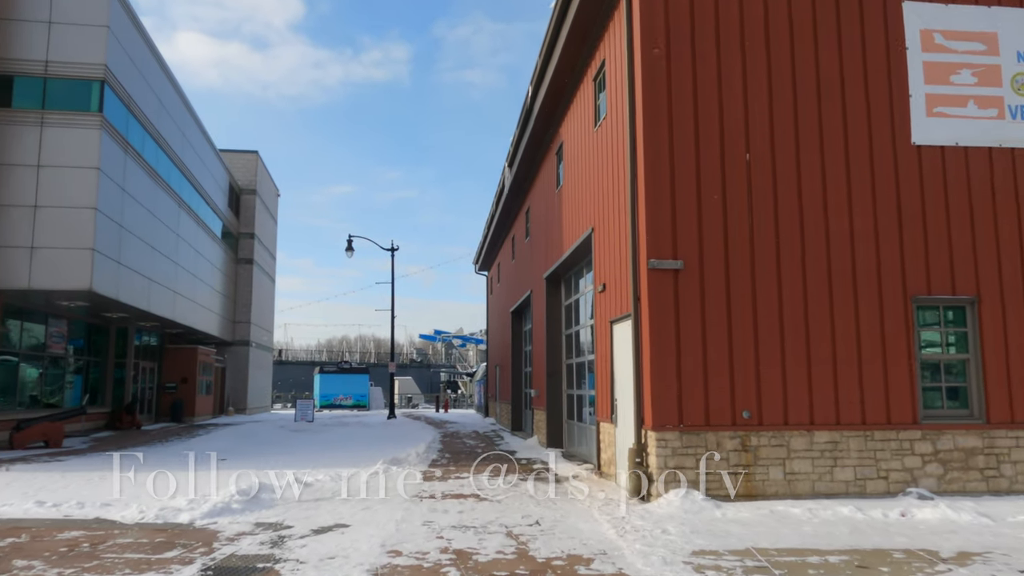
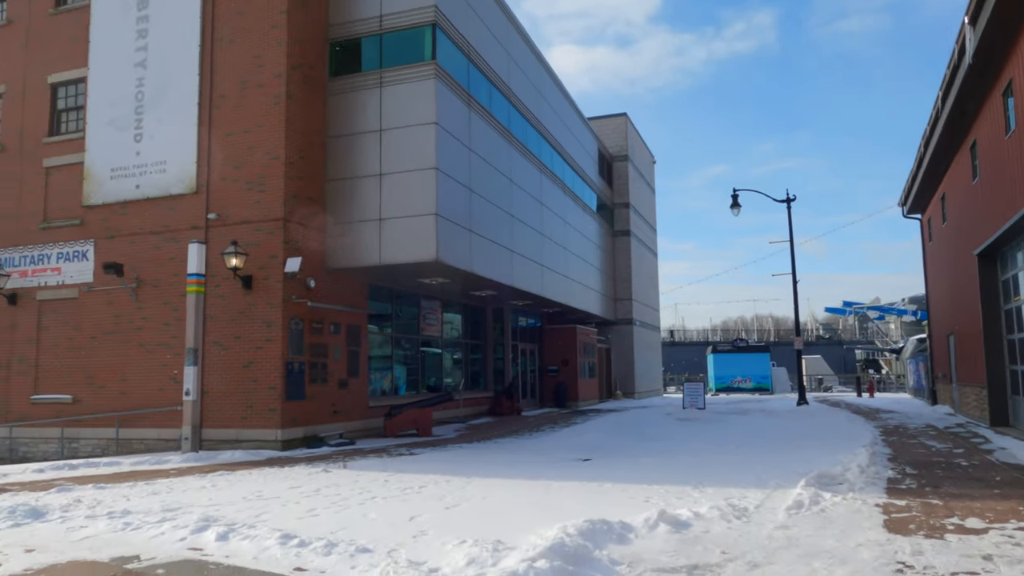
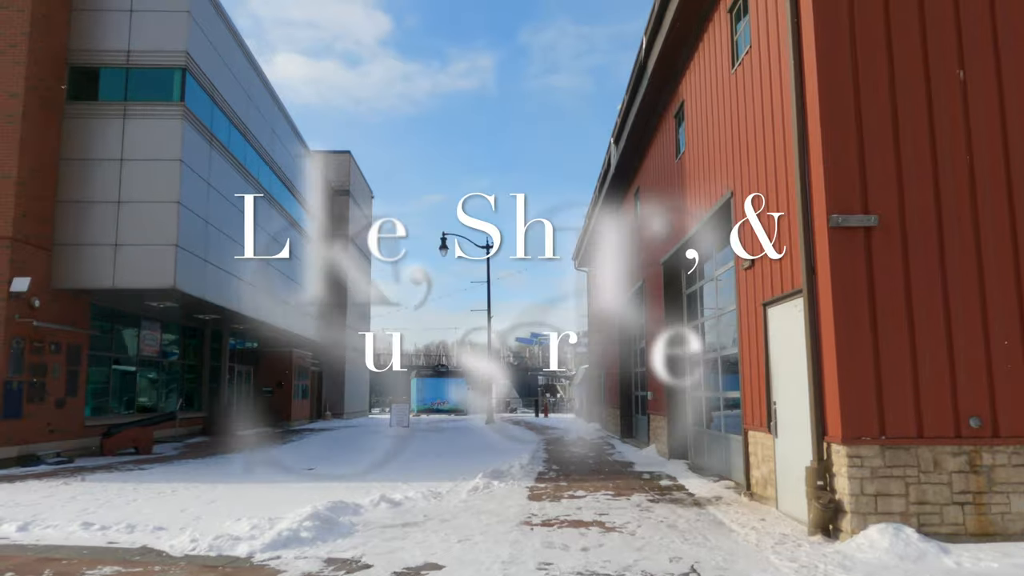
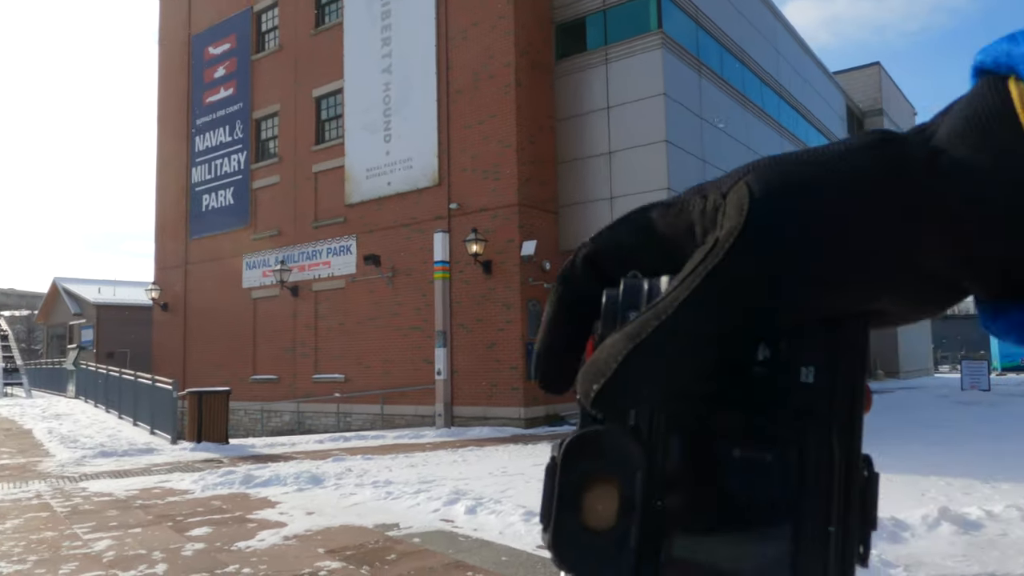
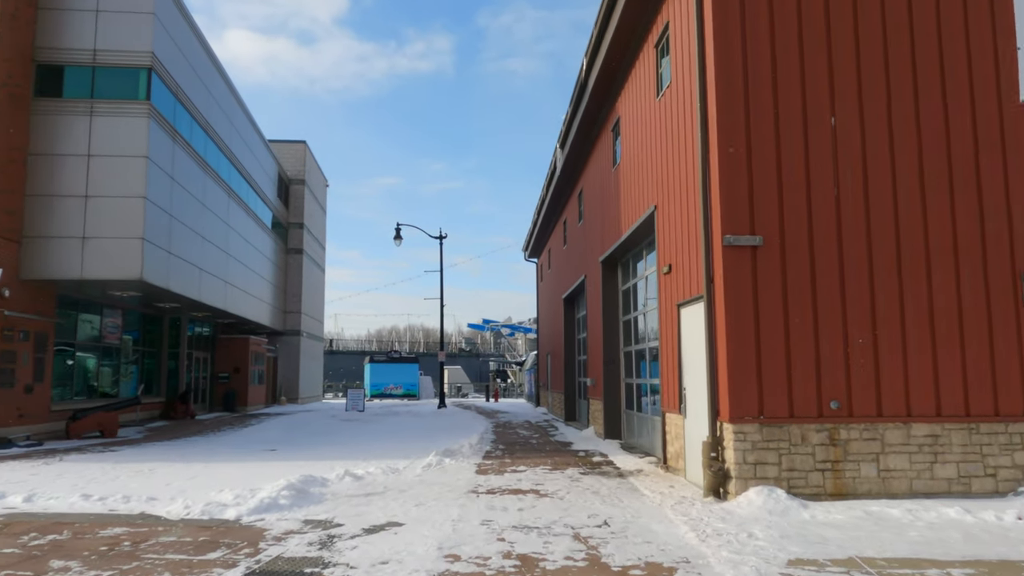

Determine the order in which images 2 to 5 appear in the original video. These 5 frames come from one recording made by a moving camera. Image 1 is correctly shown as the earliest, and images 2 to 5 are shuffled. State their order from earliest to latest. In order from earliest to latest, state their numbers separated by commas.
5, 3, 2, 4
